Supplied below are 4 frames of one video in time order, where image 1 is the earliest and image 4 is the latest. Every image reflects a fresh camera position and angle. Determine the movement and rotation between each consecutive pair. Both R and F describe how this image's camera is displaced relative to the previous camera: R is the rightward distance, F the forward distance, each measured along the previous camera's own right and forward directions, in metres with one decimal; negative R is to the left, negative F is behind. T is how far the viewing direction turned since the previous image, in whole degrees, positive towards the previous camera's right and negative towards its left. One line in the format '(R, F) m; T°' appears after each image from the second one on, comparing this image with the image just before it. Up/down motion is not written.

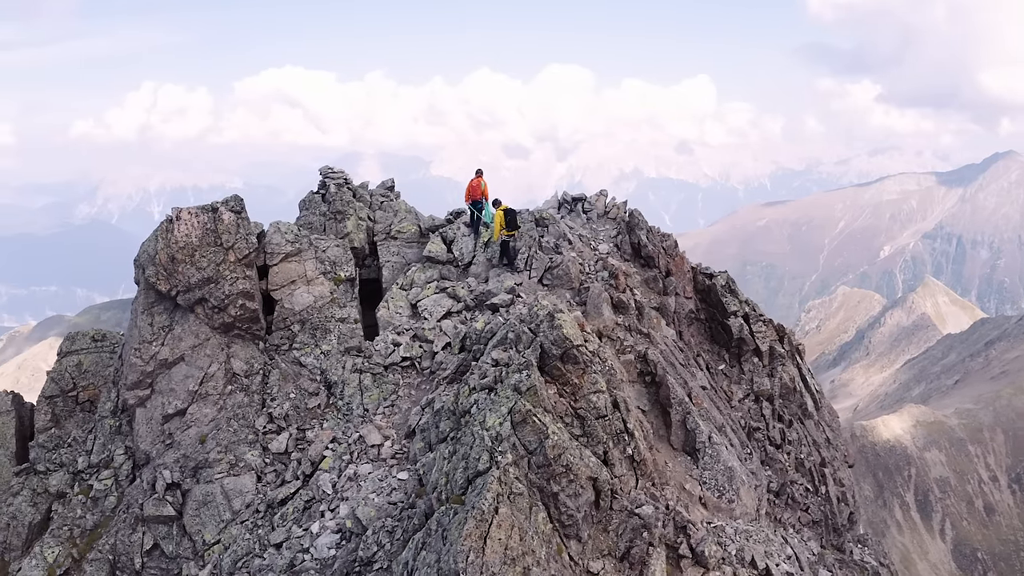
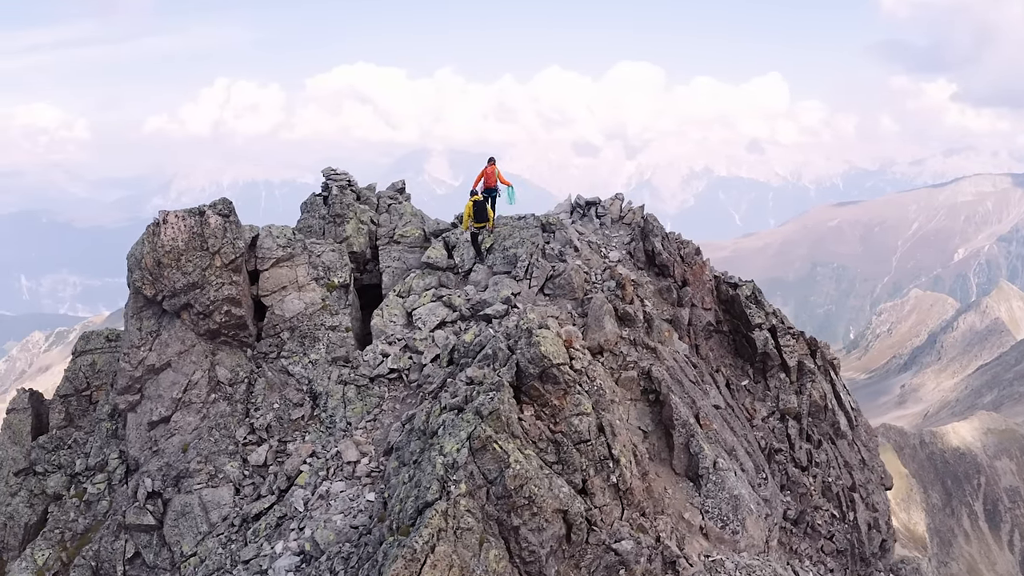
(+2.6, +1.8) m; -4°
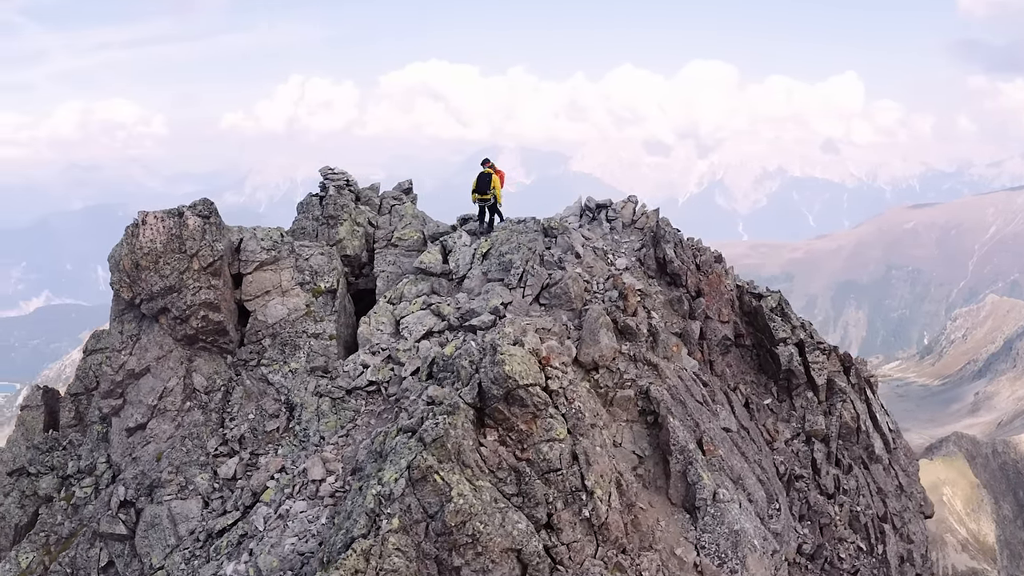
(+2.7, +2.1) m; -4°
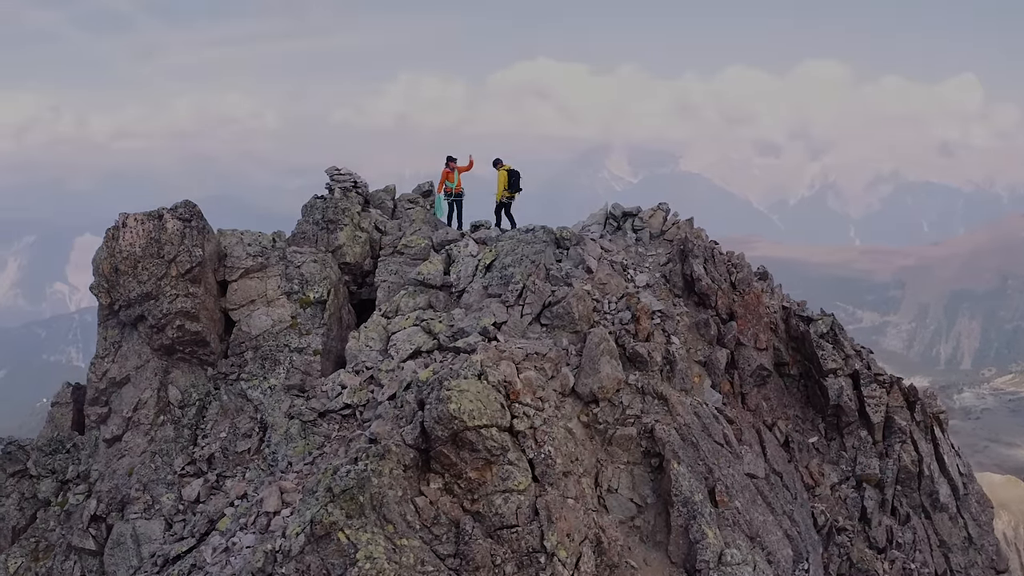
(+3.4, +3.2) m; -7°
